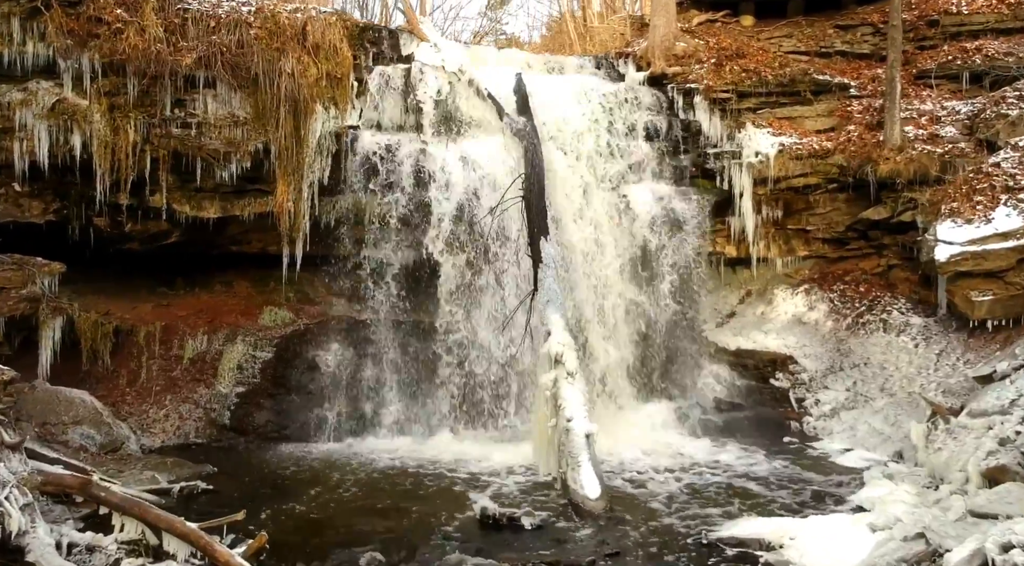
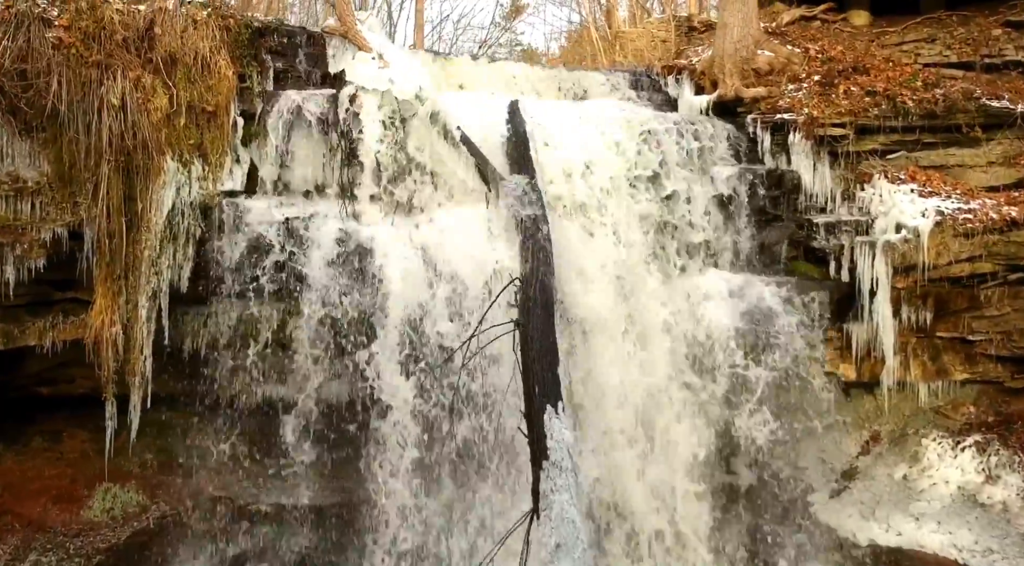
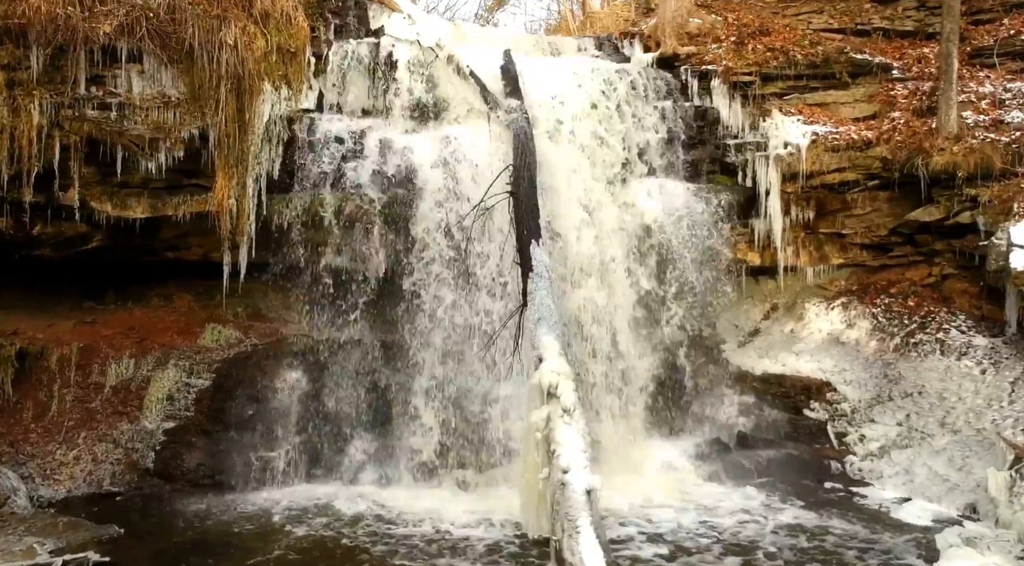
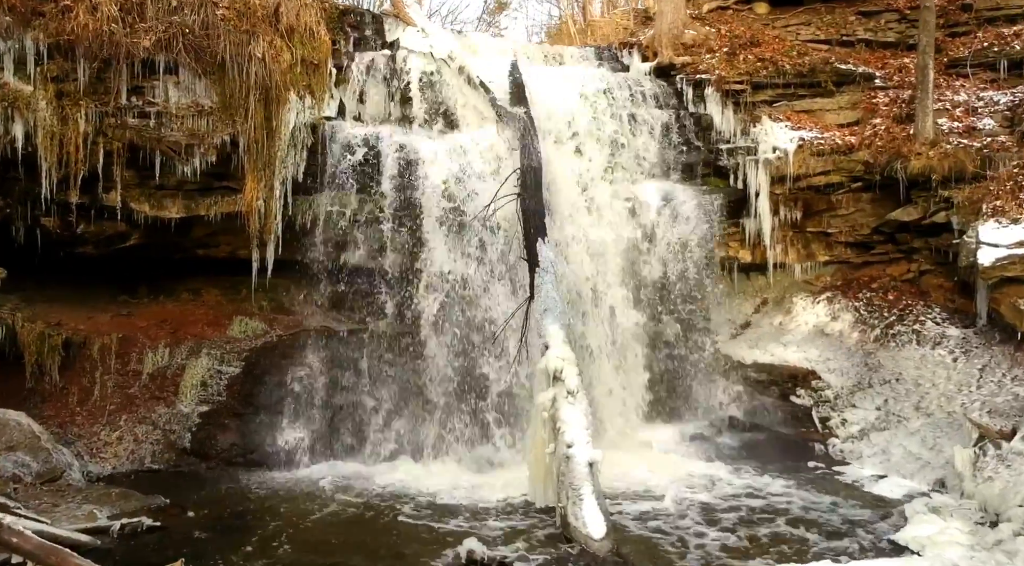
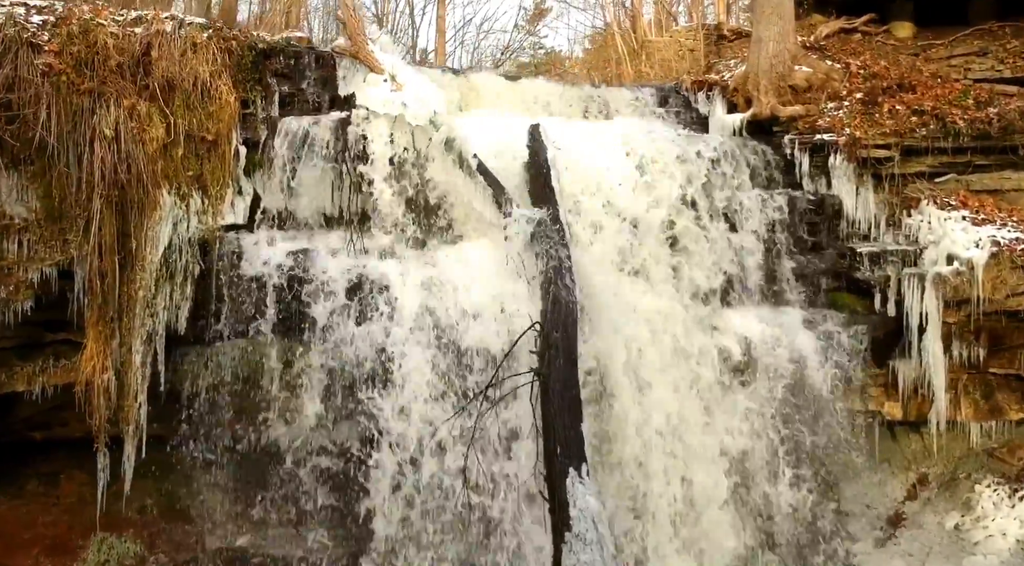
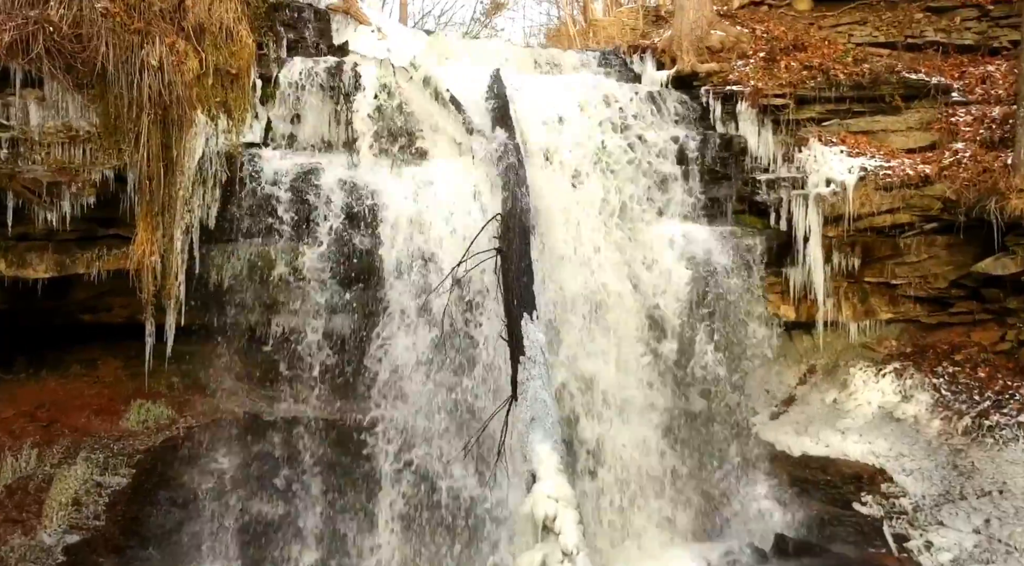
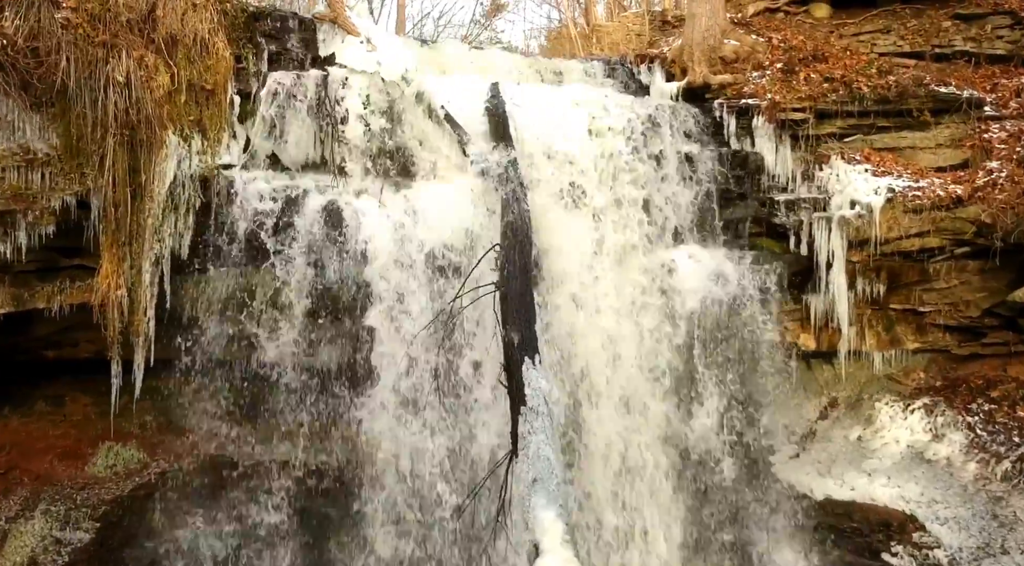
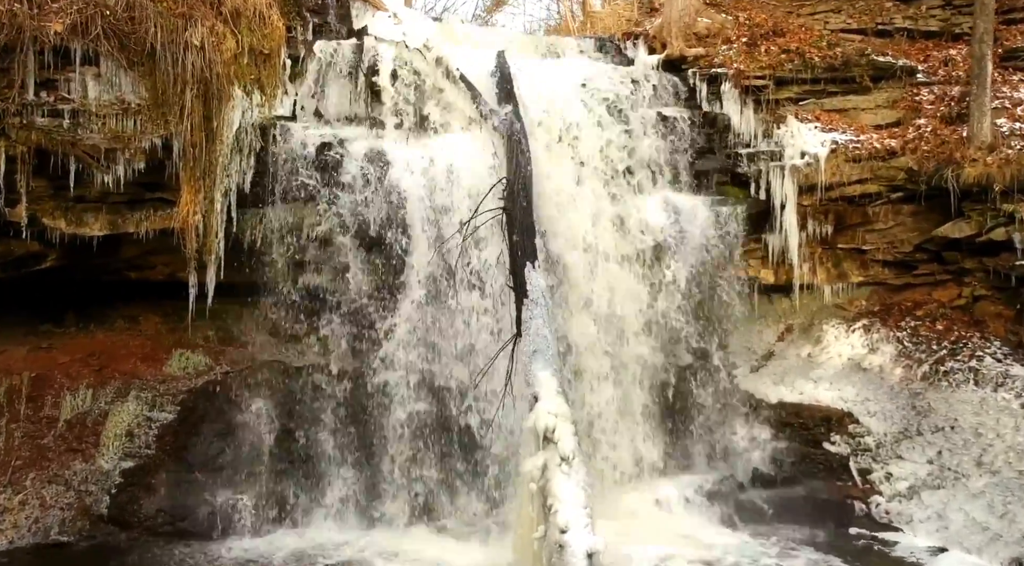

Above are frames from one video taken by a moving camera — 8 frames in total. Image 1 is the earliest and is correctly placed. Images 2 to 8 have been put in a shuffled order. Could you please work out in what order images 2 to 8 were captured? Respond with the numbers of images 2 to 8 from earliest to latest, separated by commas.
4, 3, 8, 6, 7, 2, 5
